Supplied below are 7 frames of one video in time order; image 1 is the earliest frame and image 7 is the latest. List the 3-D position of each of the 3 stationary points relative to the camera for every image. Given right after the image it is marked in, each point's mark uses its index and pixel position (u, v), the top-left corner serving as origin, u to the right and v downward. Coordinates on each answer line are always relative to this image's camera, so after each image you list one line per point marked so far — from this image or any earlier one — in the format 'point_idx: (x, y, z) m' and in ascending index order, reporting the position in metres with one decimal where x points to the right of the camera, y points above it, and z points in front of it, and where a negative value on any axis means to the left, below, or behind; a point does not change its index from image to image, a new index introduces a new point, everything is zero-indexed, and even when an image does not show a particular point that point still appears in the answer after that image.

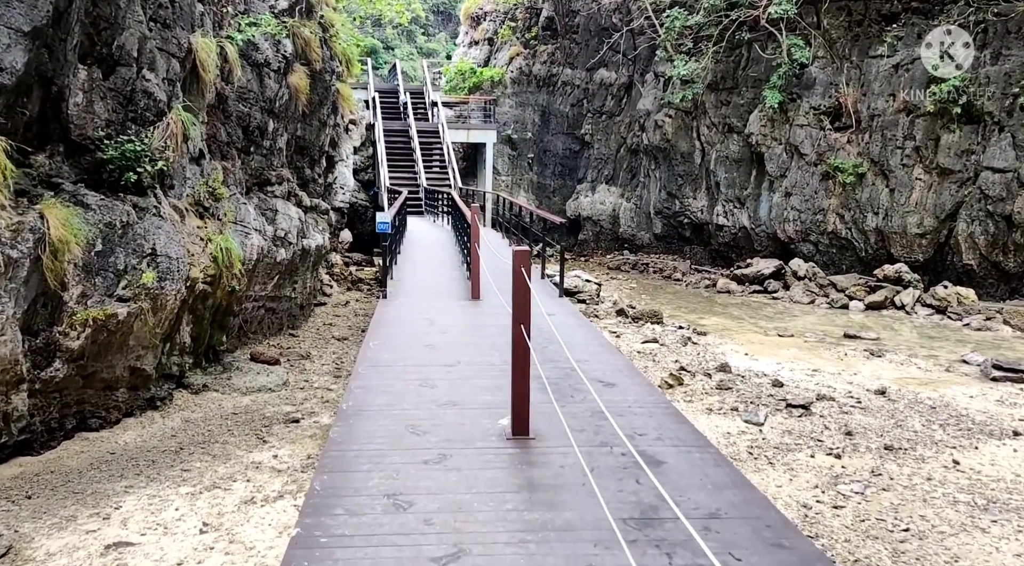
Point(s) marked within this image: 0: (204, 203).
0: (-3.4, +0.9, +8.4) m
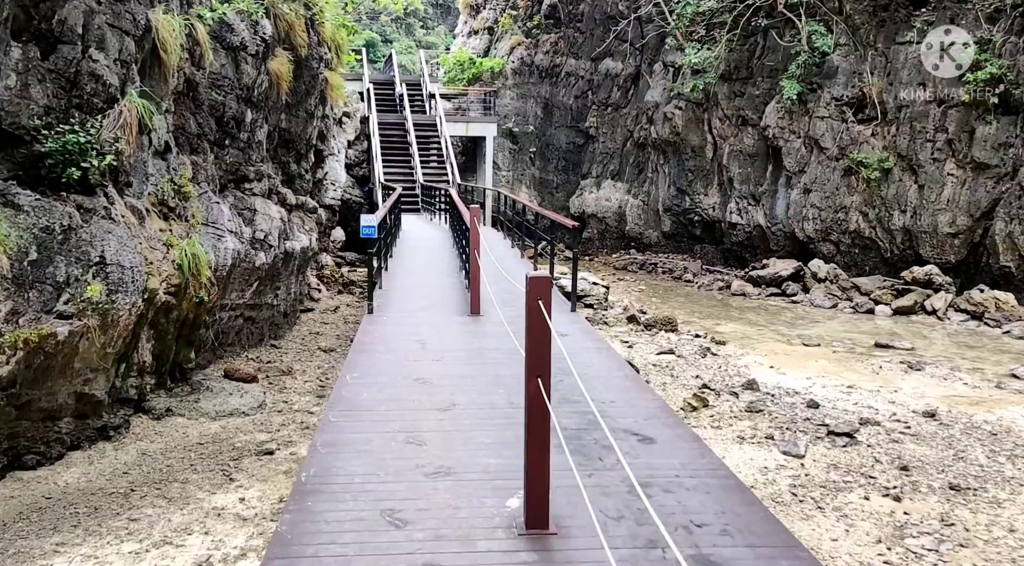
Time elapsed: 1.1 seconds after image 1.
0: (-3.4, +0.8, +7.4) m
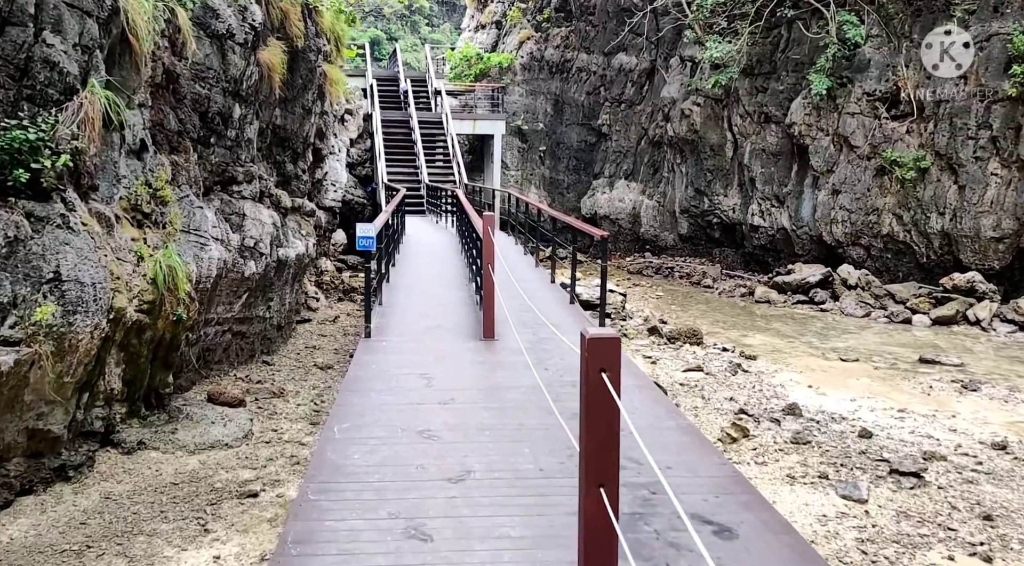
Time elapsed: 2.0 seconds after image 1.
0: (-3.2, +0.7, +6.6) m
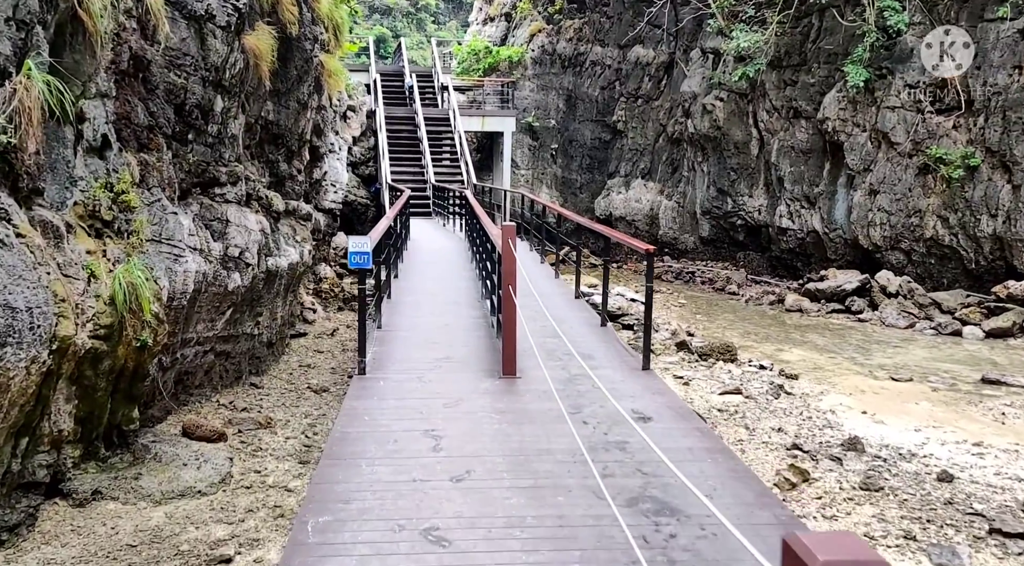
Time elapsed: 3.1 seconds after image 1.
0: (-3.1, +0.5, +5.7) m
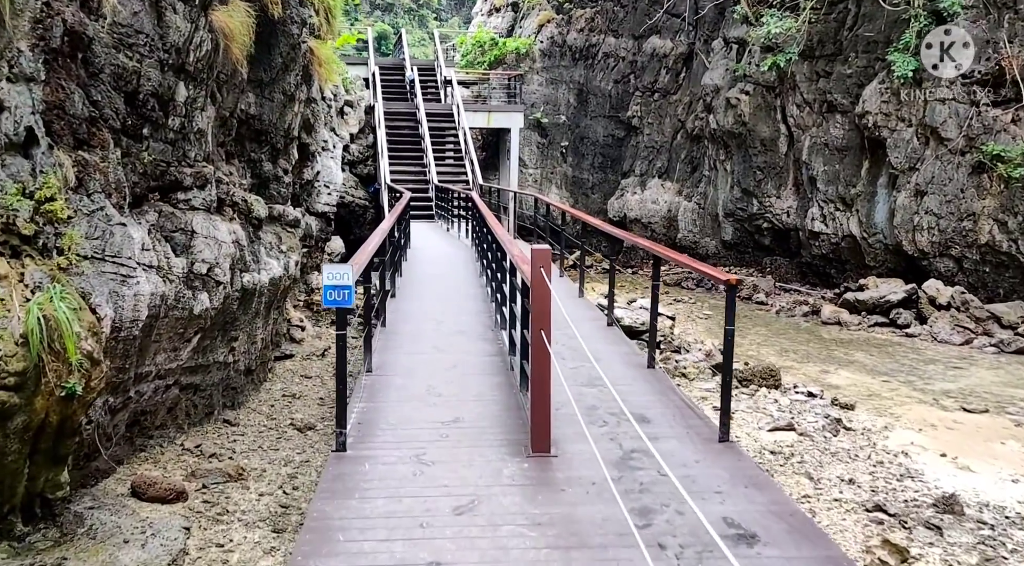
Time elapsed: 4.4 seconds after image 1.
0: (-2.9, +0.3, +4.5) m
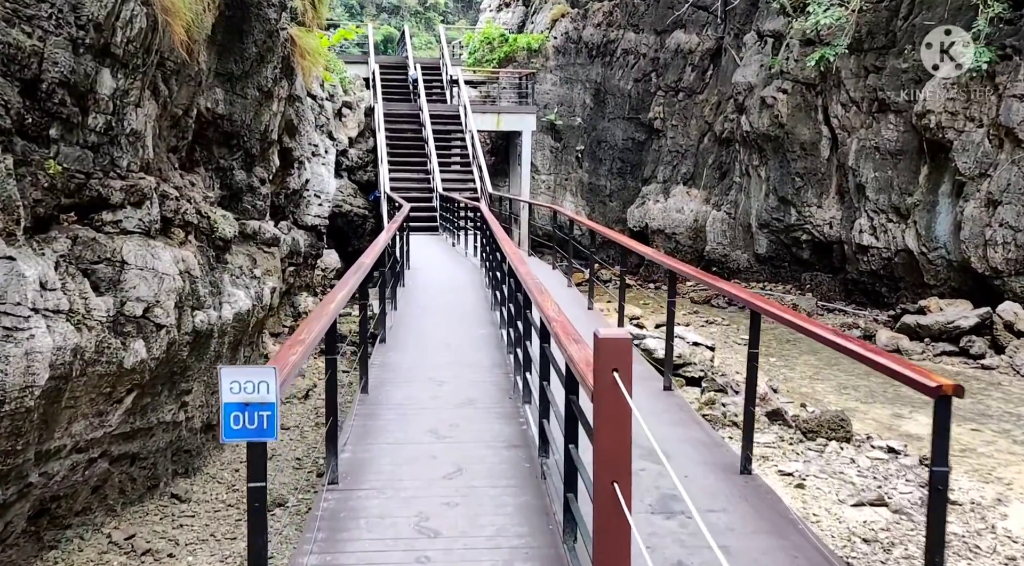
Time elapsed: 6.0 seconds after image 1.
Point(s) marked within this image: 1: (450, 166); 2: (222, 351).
0: (-2.8, 0.0, +3.1) m
1: (-1.3, +2.5, +15.8) m
2: (-2.4, -0.6, +6.2) m
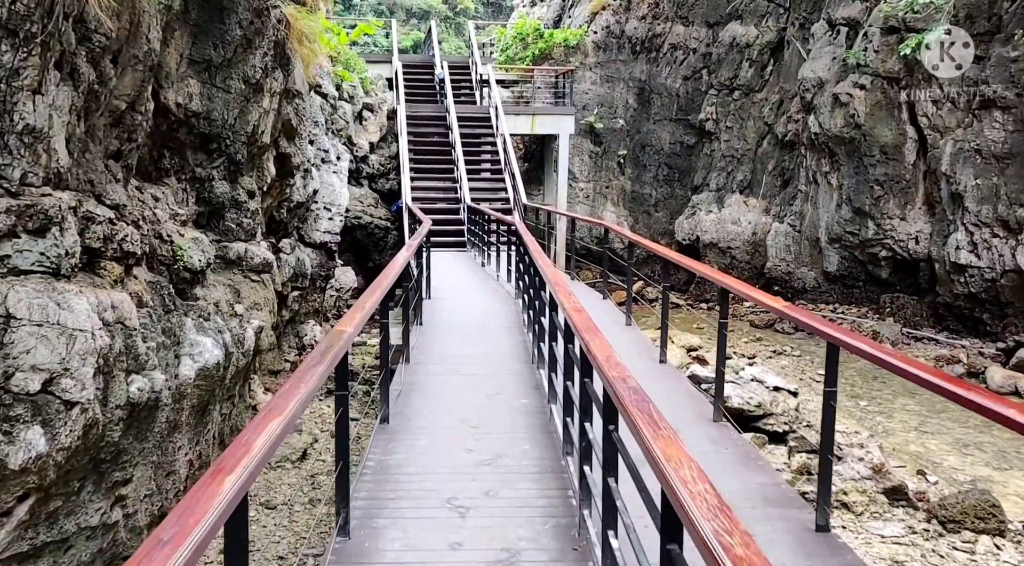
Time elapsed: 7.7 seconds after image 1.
0: (-2.6, -0.2, +1.6) m
1: (-0.6, +2.1, +14.3) m
2: (-2.1, -0.9, +4.7) m
